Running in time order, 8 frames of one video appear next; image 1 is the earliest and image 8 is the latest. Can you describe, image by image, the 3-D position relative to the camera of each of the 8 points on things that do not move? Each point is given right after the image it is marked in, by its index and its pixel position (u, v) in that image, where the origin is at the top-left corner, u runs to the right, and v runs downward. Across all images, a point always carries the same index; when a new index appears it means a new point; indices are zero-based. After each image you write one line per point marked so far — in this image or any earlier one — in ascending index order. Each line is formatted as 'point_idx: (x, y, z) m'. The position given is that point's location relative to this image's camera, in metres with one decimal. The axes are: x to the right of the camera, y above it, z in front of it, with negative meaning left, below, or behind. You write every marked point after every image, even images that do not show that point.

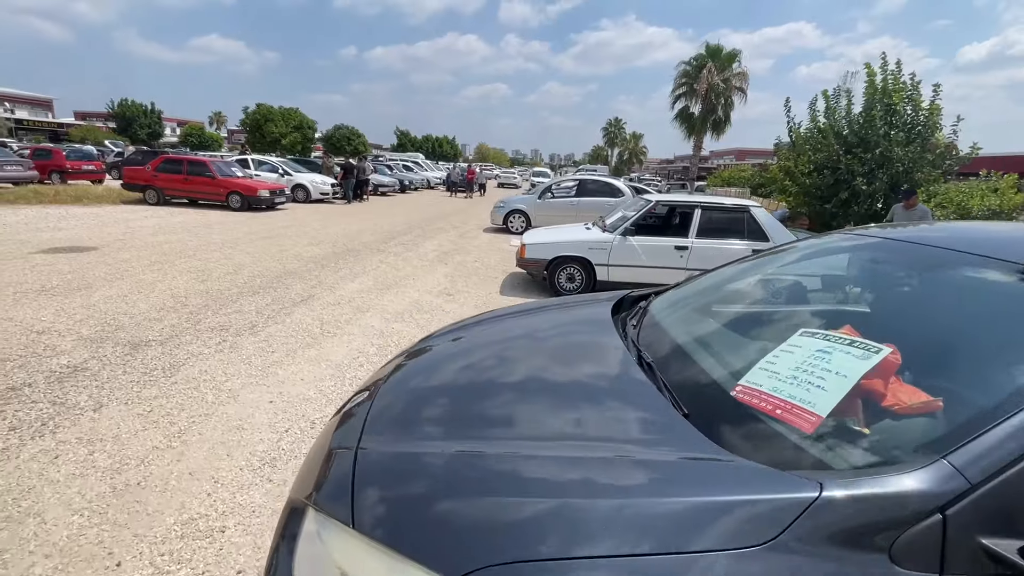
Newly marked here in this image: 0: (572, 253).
0: (+0.8, +0.5, +6.8) m
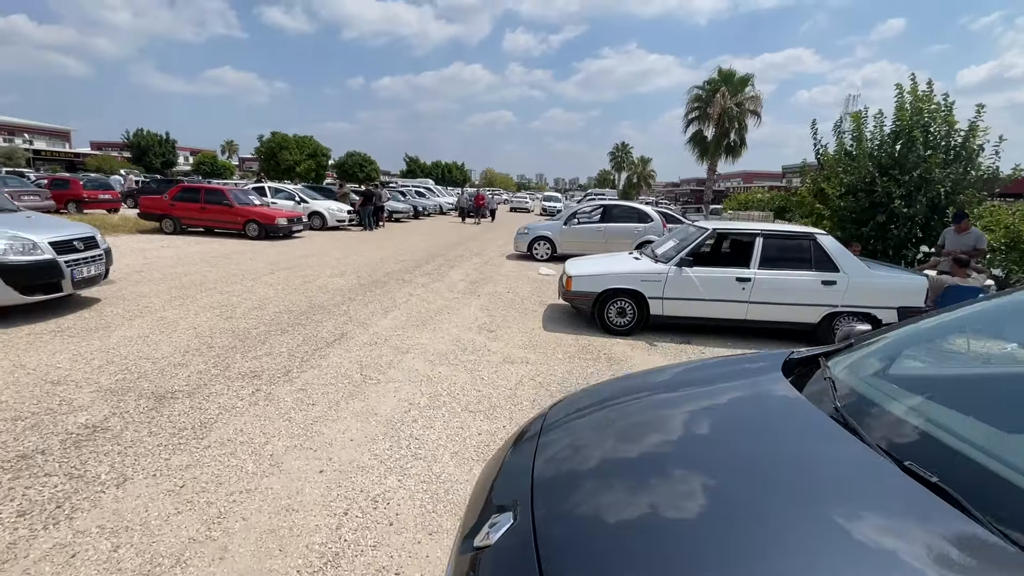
0: (+1.5, 0.0, +6.3) m
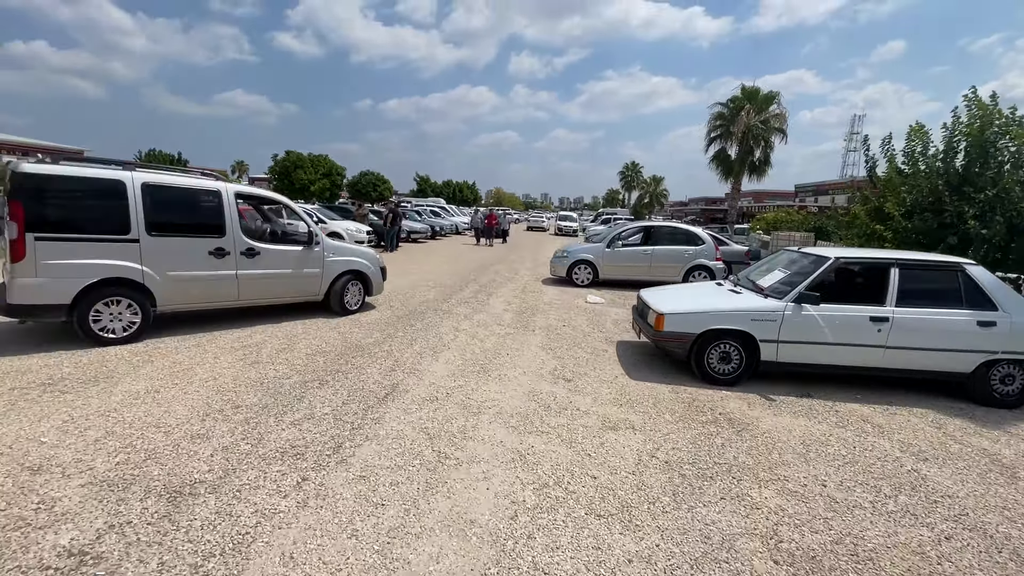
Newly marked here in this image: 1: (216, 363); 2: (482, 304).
0: (+2.4, -0.4, +5.2) m
1: (-3.2, -0.8, +5.3) m
2: (-0.6, -0.3, +9.4) m
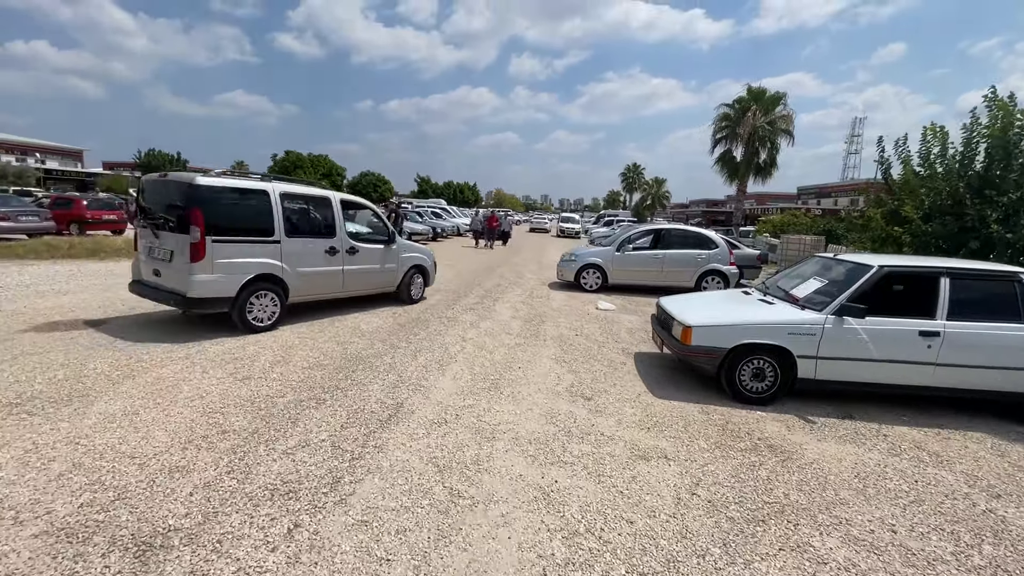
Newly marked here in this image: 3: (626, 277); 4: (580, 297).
0: (+2.5, -0.5, +4.8) m
1: (-3.1, -0.9, +4.8) m
2: (-0.4, -0.4, +9.0) m
3: (+2.8, +0.3, +11.7) m
4: (+1.5, -0.2, +10.8) m
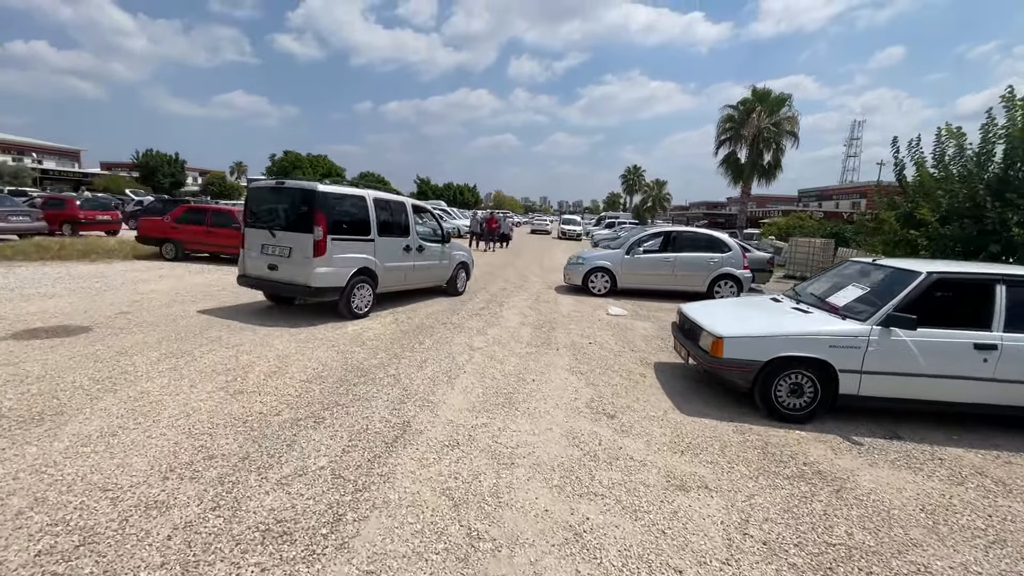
0: (+2.7, -0.6, +4.4) m
1: (-2.9, -1.0, +4.4) m
2: (-0.3, -0.5, +8.6) m
3: (+2.9, +0.2, +11.3) m
4: (+1.7, -0.3, +10.4) m
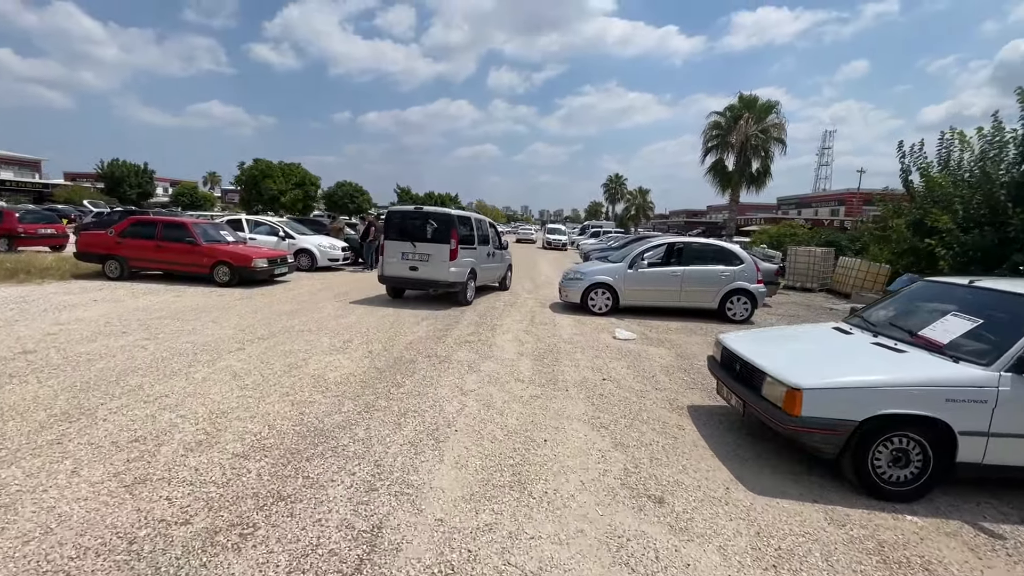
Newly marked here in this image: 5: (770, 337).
0: (+2.7, -0.8, +3.3) m
1: (-2.9, -1.3, +3.1) m
2: (-0.4, -0.9, +7.3) m
3: (+2.7, -0.2, +10.2) m
4: (+1.5, -0.7, +9.3) m
5: (+2.5, -0.5, +4.7) m
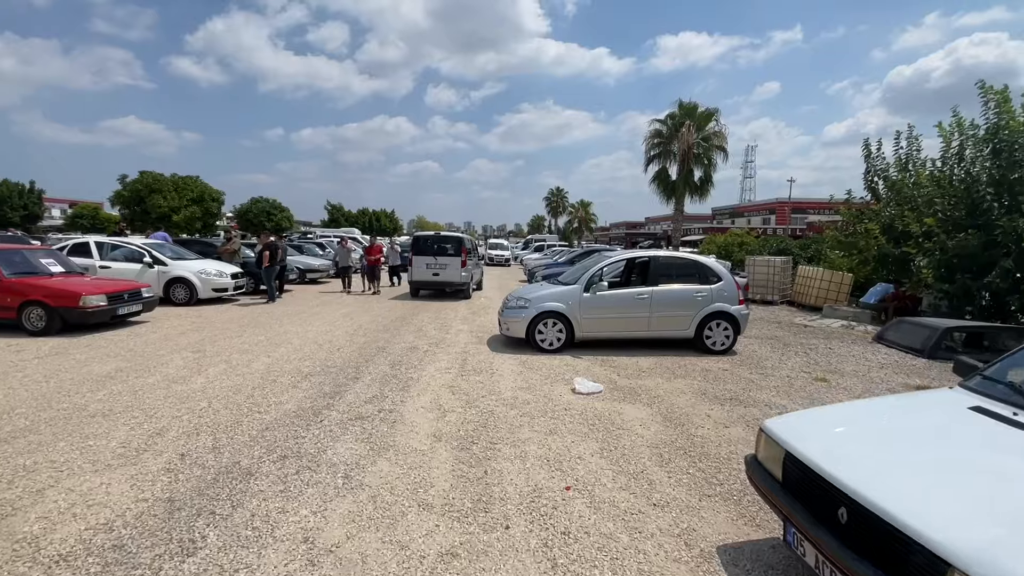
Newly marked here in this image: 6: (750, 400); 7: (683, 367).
0: (+2.3, -1.1, +1.2) m
1: (-3.2, -1.7, +0.4) m
2: (-1.2, -1.4, +4.9) m
3: (+1.5, -0.7, +8.1) m
4: (+0.4, -1.2, +7.0) m
5: (+1.9, -0.8, +2.6) m
6: (+2.9, -1.3, +5.8) m
7: (+2.6, -1.2, +7.2) m
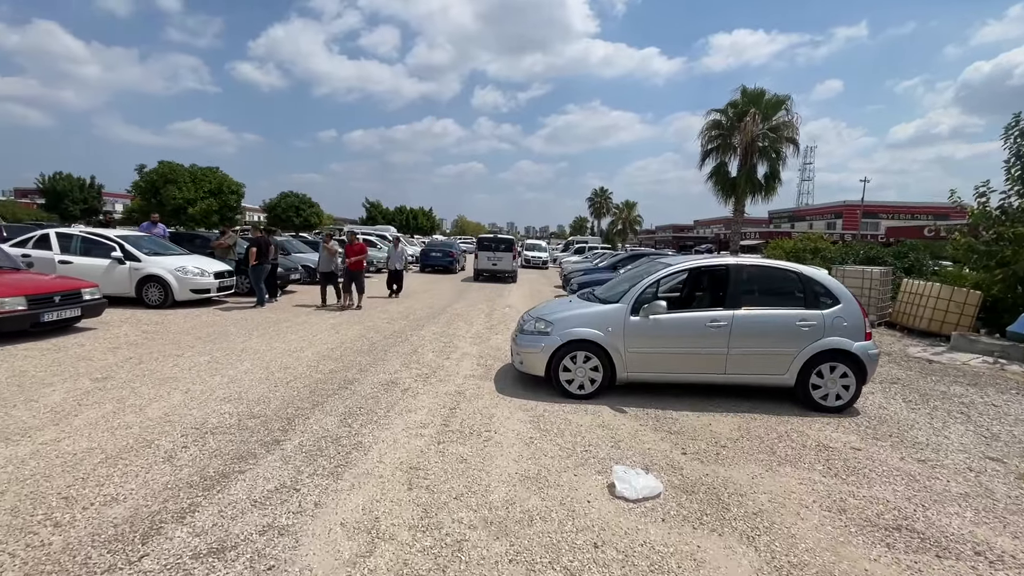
0: (+1.9, -1.3, -1.3) m
1: (-3.7, -1.8, -1.7) m
2: (-1.4, -1.5, +2.6) m
3: (+1.7, -0.9, +5.6) m
4: (+0.5, -1.4, +4.6) m
5: (+1.6, -1.0, +0.1) m
6: (+2.8, -1.6, +3.2) m
7: (+2.6, -1.4, +4.6) m
